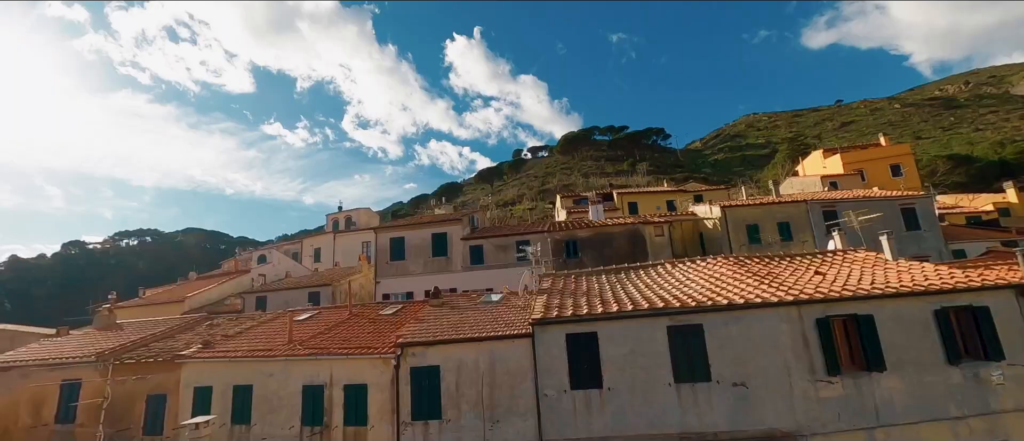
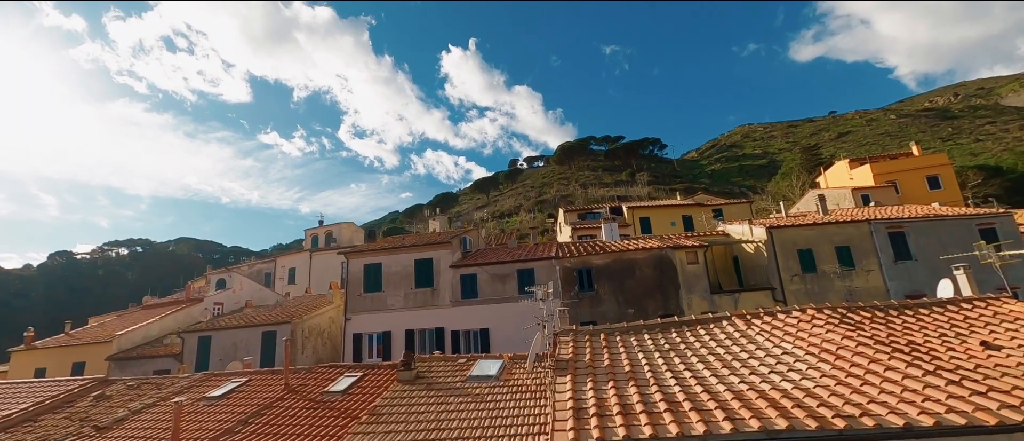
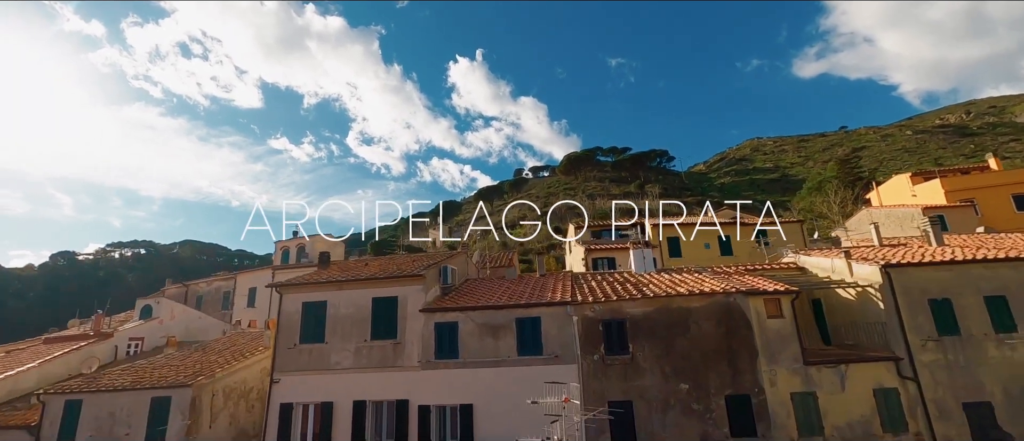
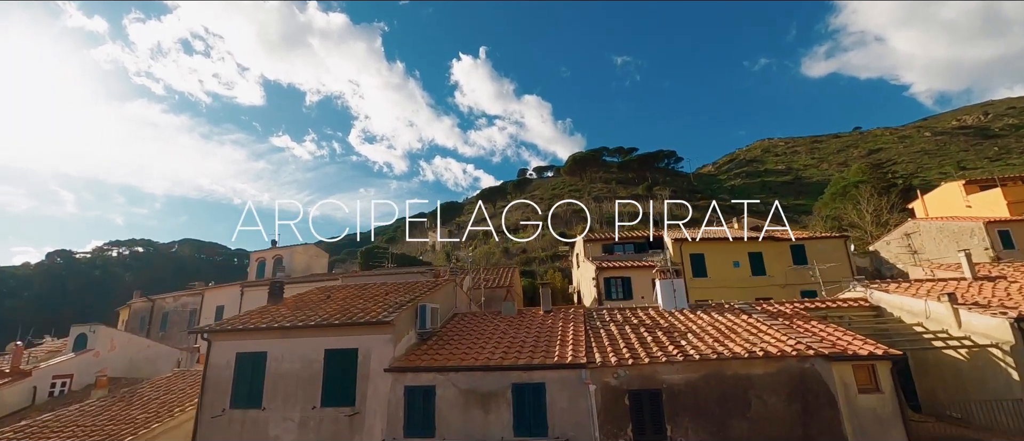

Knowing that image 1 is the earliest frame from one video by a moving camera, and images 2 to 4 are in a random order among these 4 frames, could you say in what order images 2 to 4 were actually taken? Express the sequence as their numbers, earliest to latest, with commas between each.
2, 3, 4
